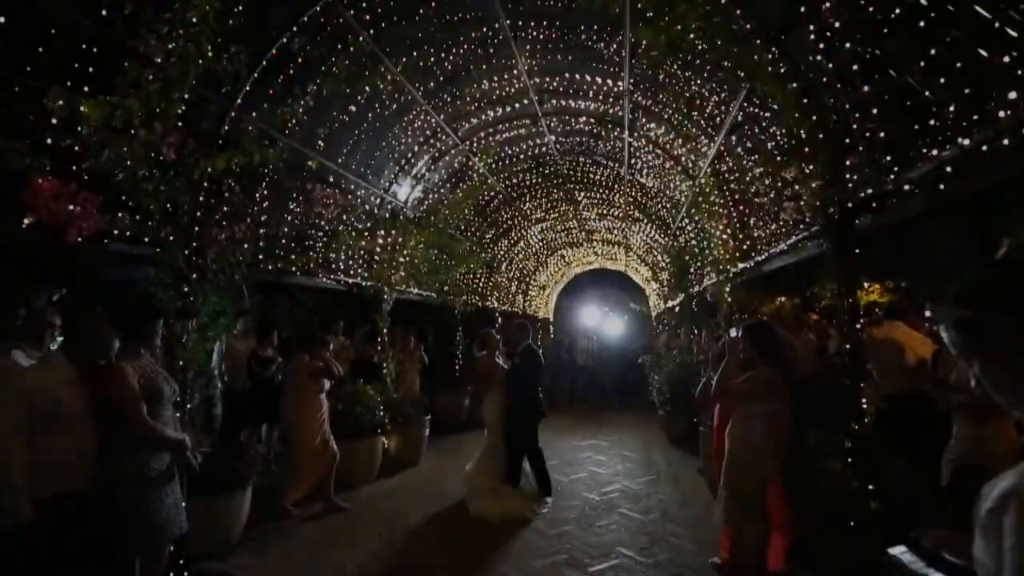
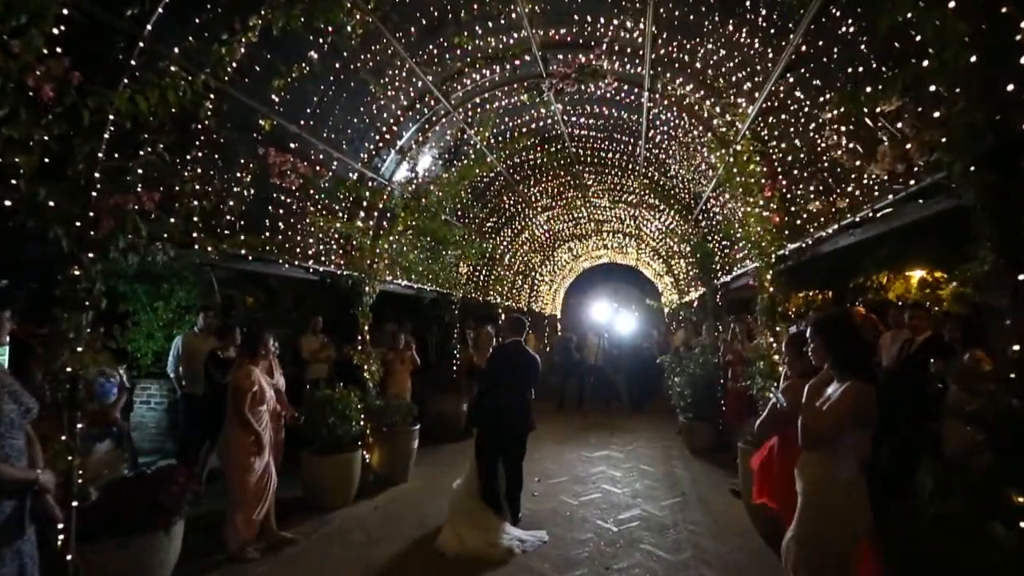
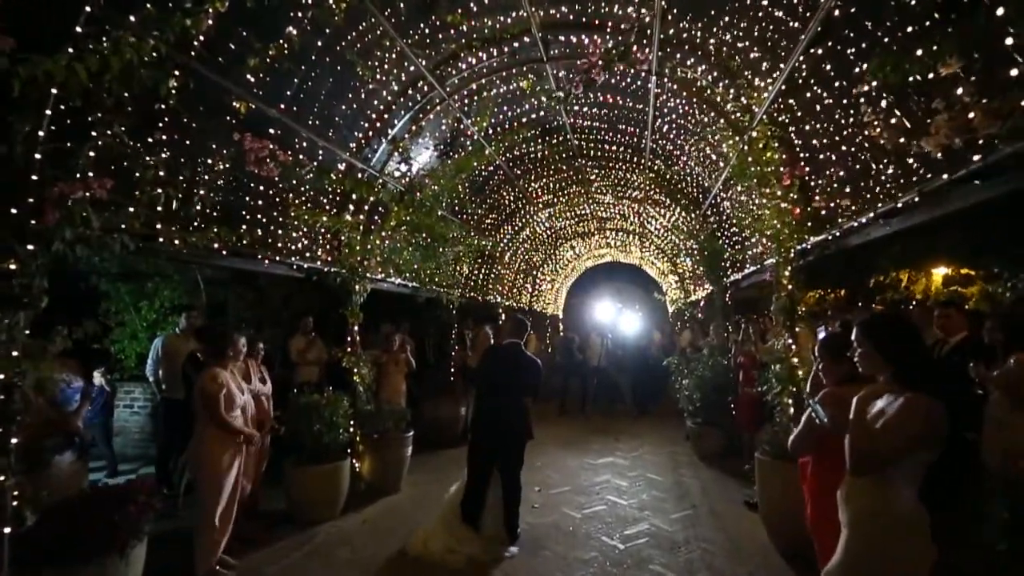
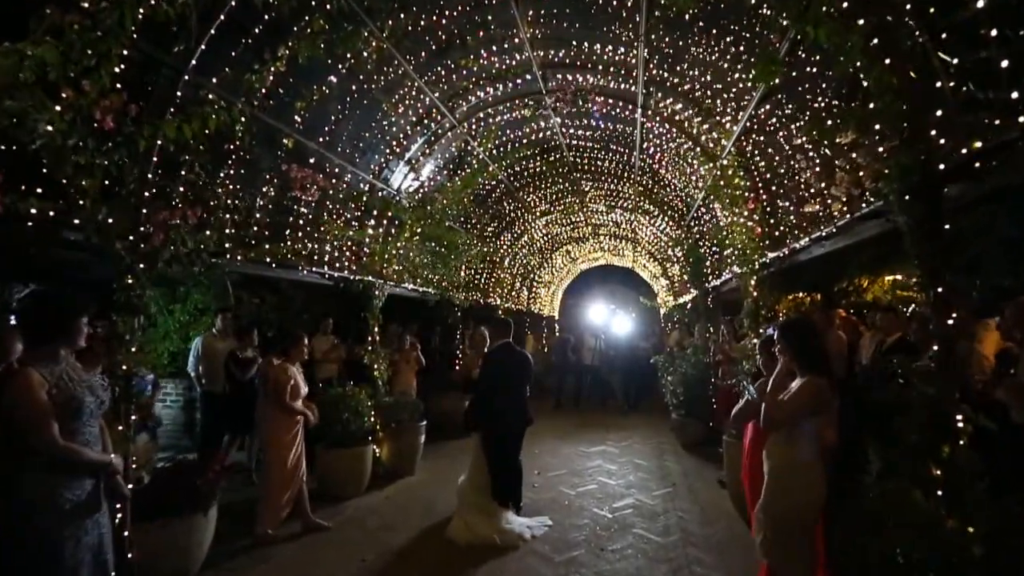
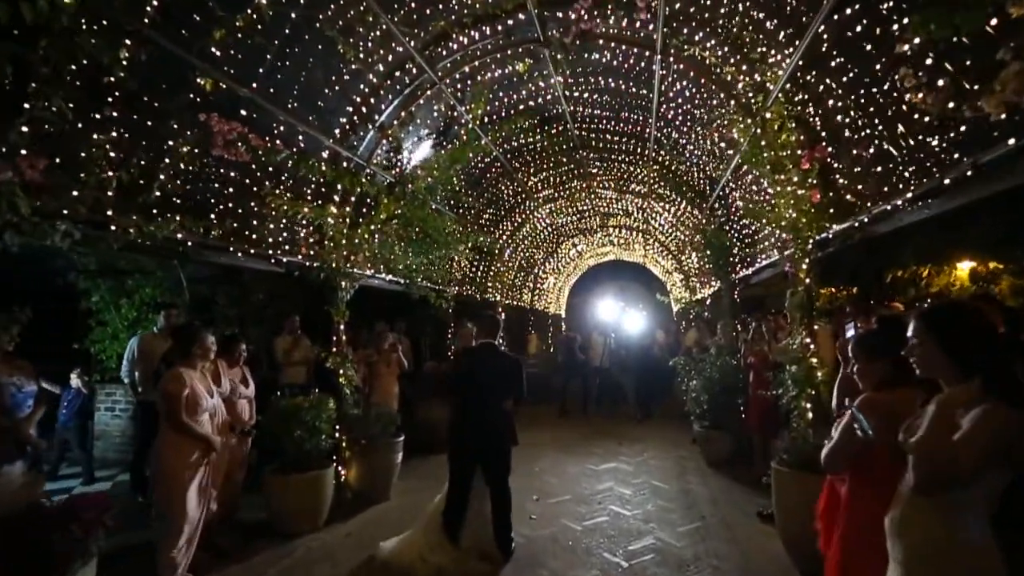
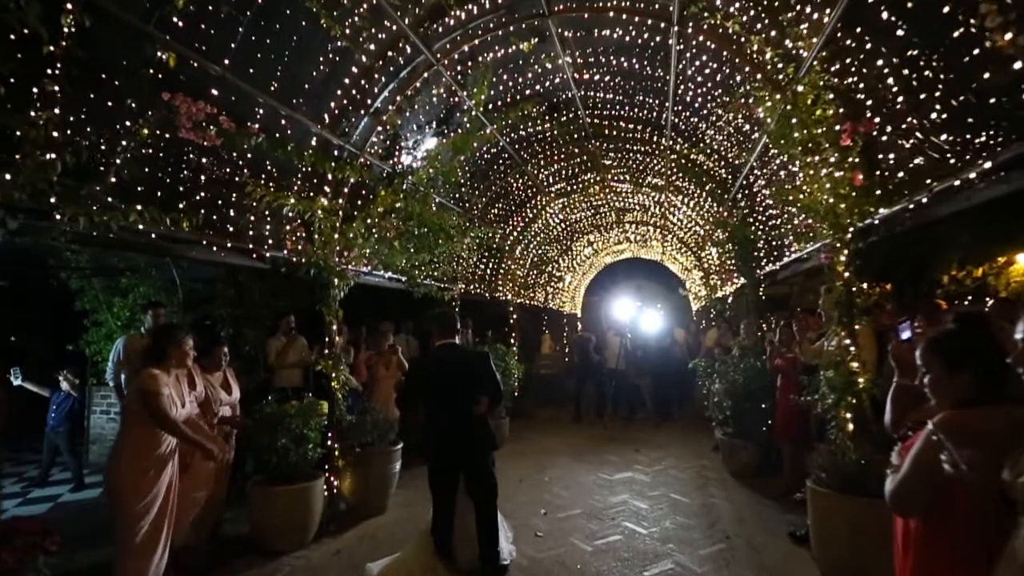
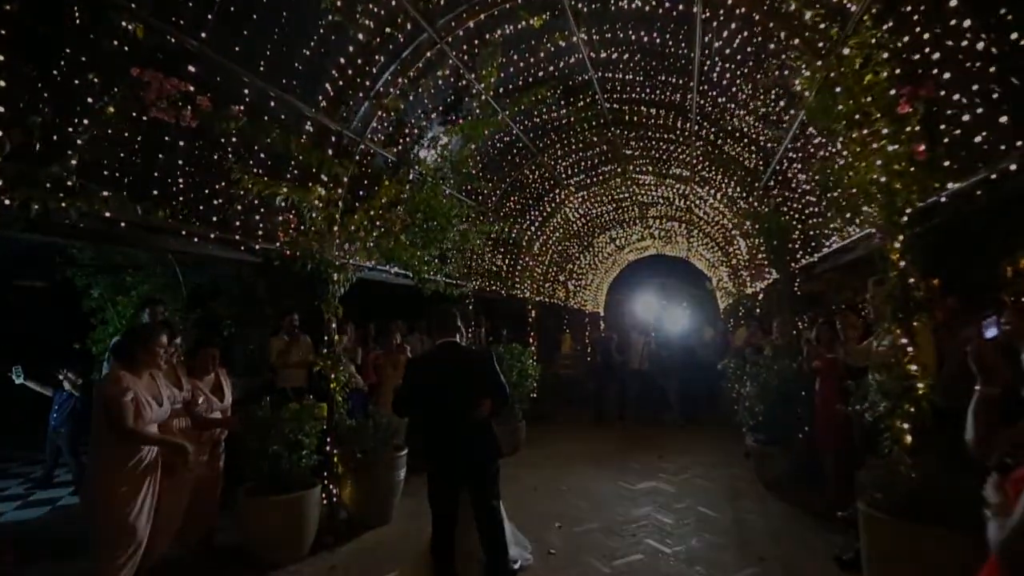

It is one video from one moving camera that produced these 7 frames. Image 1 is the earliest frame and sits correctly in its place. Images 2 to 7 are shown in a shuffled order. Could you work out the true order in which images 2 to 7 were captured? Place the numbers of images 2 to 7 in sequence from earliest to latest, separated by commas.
4, 2, 3, 5, 6, 7
